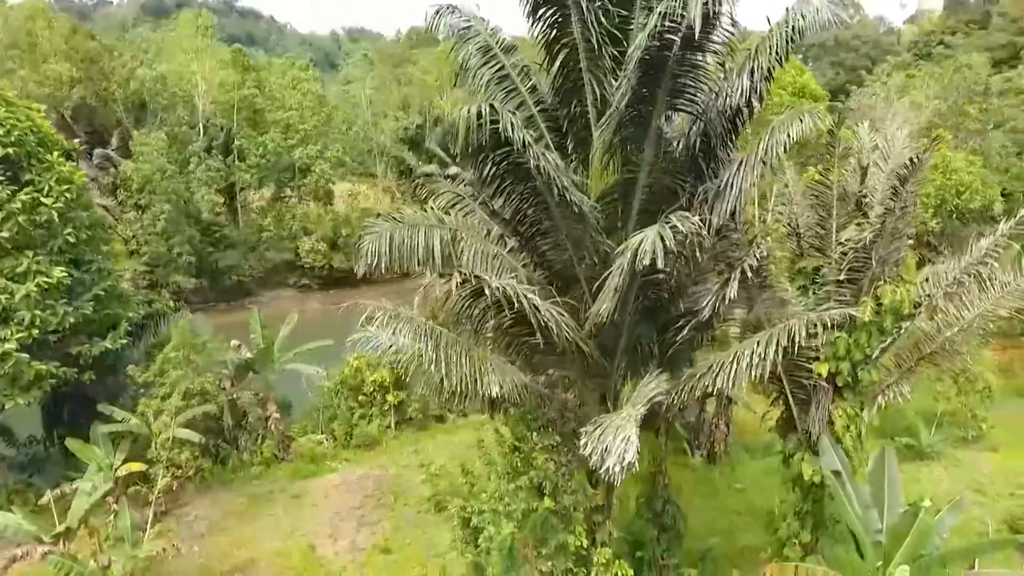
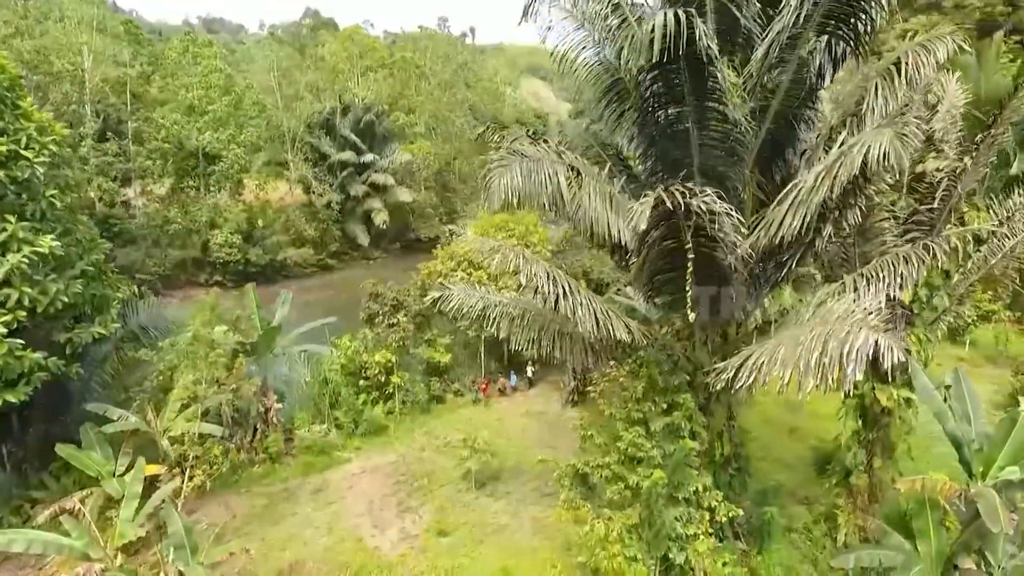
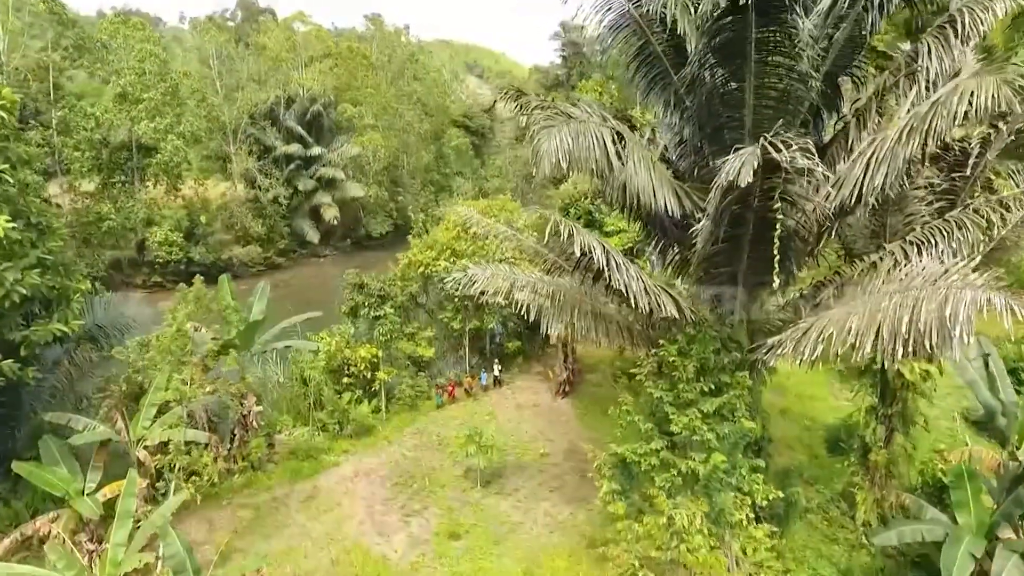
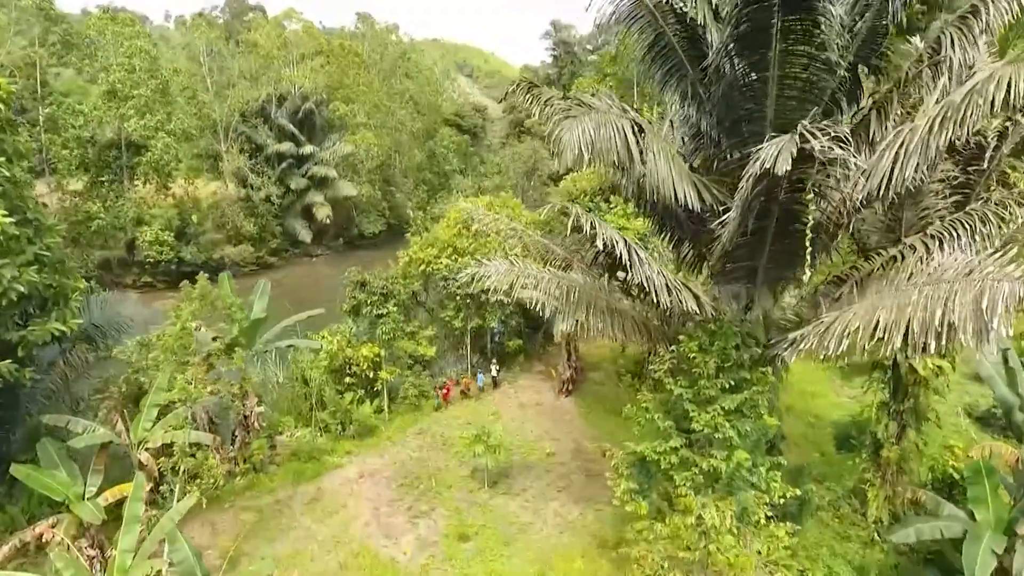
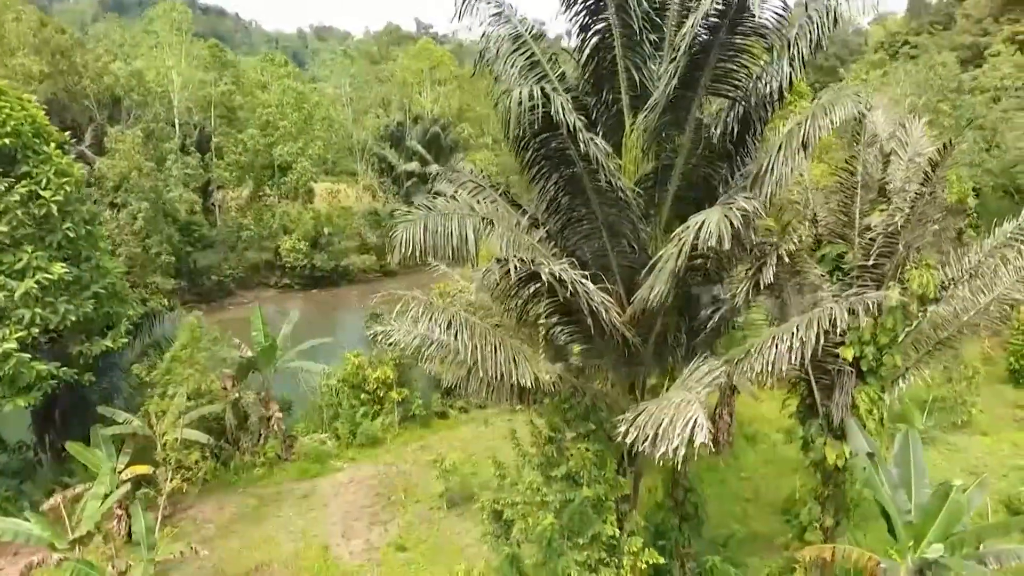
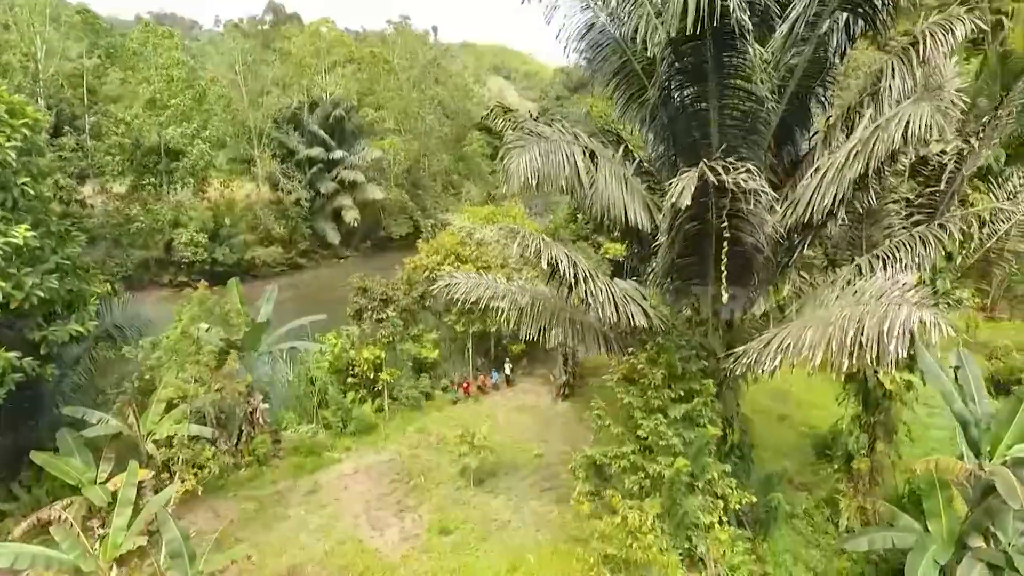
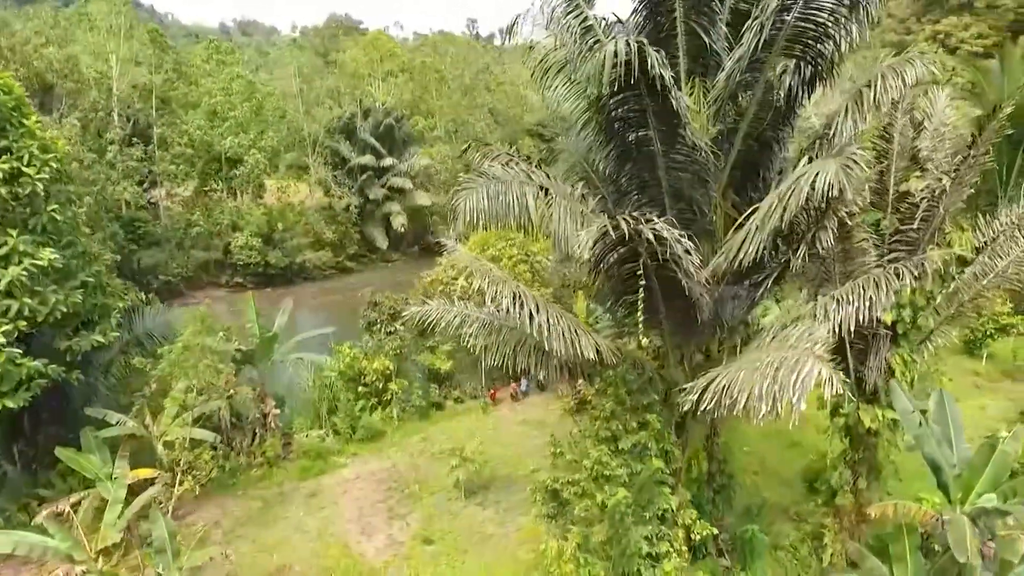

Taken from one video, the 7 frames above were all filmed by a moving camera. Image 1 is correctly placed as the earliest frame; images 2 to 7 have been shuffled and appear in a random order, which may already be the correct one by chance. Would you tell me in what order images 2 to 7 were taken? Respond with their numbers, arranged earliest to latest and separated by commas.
5, 7, 2, 6, 3, 4
